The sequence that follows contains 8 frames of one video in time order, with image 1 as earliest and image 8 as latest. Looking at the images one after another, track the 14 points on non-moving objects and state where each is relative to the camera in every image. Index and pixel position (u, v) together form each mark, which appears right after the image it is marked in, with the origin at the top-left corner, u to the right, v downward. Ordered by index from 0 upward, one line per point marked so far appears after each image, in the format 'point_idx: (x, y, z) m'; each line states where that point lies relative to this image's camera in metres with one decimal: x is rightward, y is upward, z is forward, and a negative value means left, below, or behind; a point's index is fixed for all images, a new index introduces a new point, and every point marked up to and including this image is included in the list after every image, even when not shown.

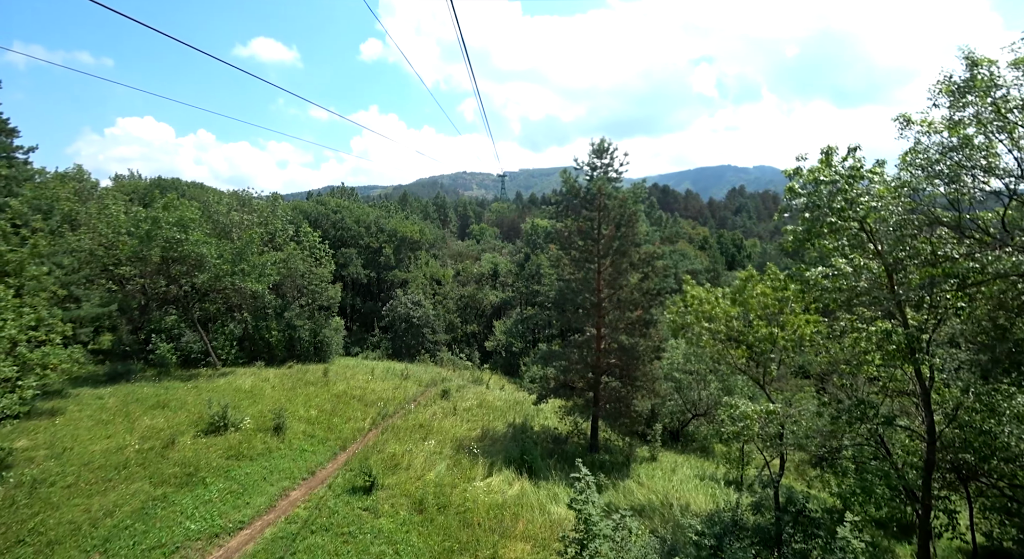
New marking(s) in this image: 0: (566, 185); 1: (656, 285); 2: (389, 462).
0: (+1.6, +2.8, +16.4) m
1: (+4.3, -0.2, +16.4) m
2: (-2.6, -3.9, +11.7) m
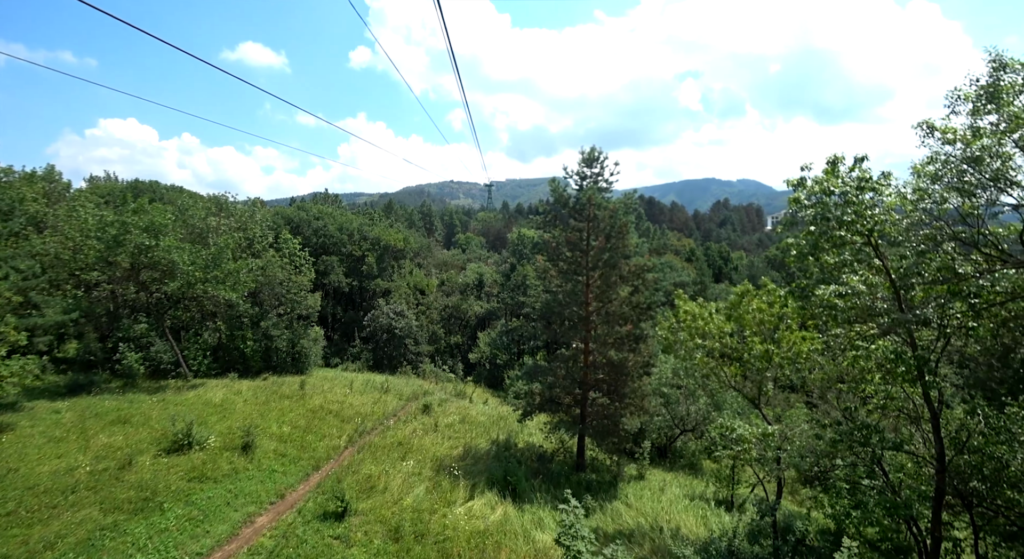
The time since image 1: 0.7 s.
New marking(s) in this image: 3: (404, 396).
0: (+1.2, +2.5, +15.9) m
1: (+3.9, -0.6, +15.9) m
2: (-3.0, -4.1, +11.0) m
3: (-3.9, -4.2, +19.7) m
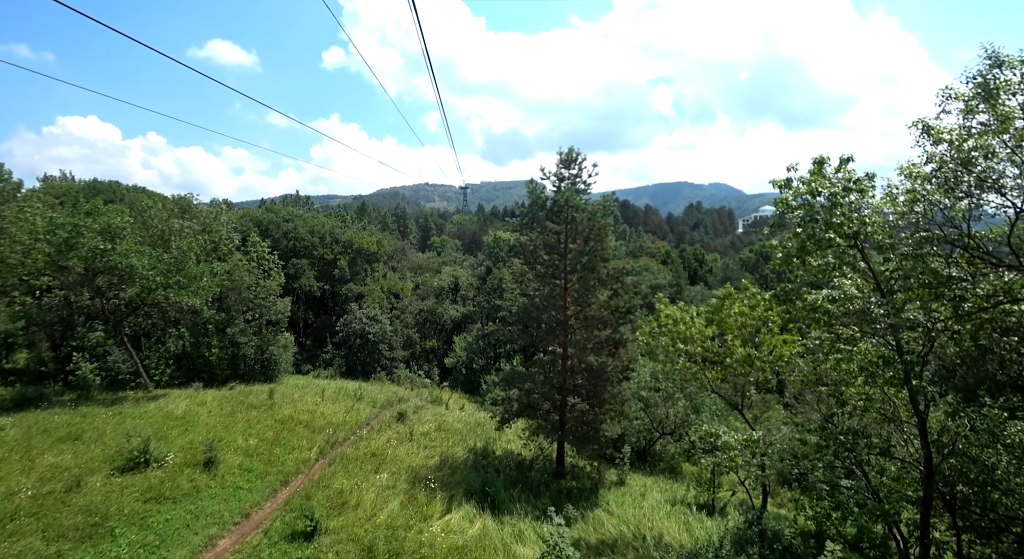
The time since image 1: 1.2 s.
0: (+0.5, +2.4, +15.6) m
1: (+3.3, -0.7, +15.7) m
2: (-3.4, -4.2, +10.4) m
3: (-4.7, -4.4, +19.2) m
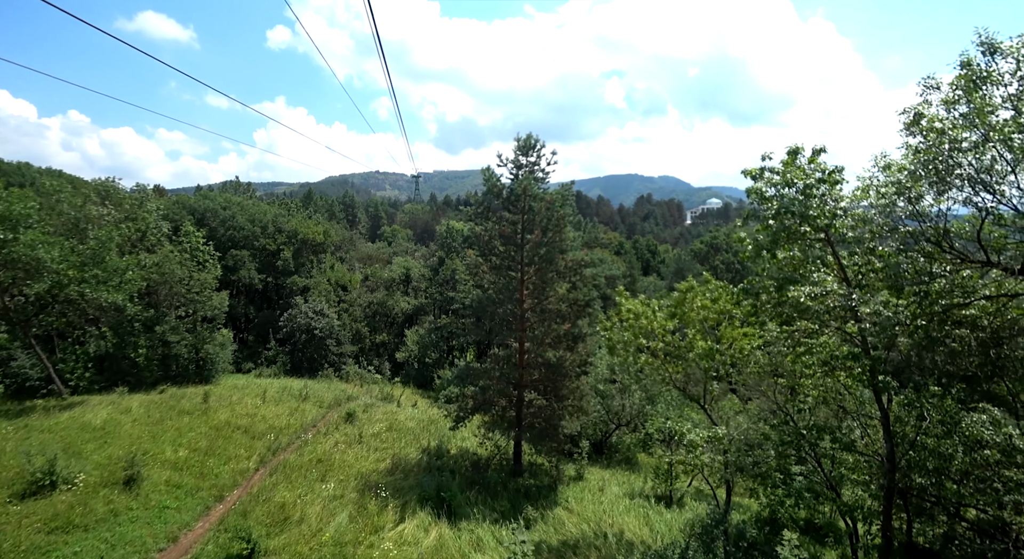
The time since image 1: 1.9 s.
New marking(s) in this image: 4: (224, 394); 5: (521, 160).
0: (-0.7, +2.6, +14.9) m
1: (+2.0, -0.5, +15.3) m
2: (-4.1, -4.1, +9.5) m
3: (-6.2, -4.1, +18.1) m
4: (-9.1, -3.6, +17.3) m
5: (+0.2, +3.1, +14.2) m
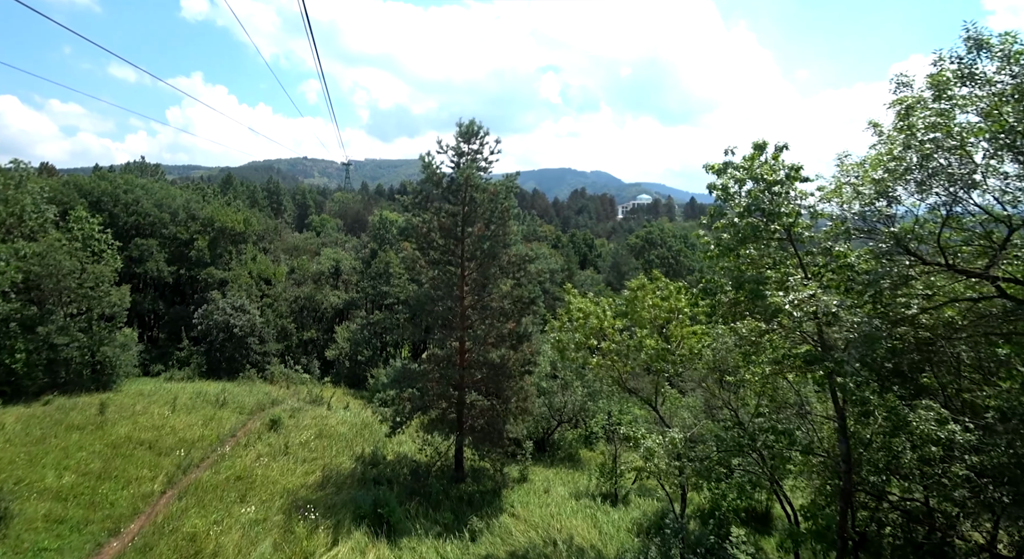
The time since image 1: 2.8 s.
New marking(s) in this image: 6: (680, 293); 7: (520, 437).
0: (-2.2, +2.7, +13.9) m
1: (+0.5, -0.3, +14.7) m
2: (-5.0, -4.1, +8.3) m
3: (-8.1, -3.9, +16.5) m
4: (-10.8, -3.4, +15.3) m
5: (-1.2, +3.2, +13.3) m
6: (+4.0, -0.3, +12.9) m
7: (+0.2, -4.2, +14.3) m
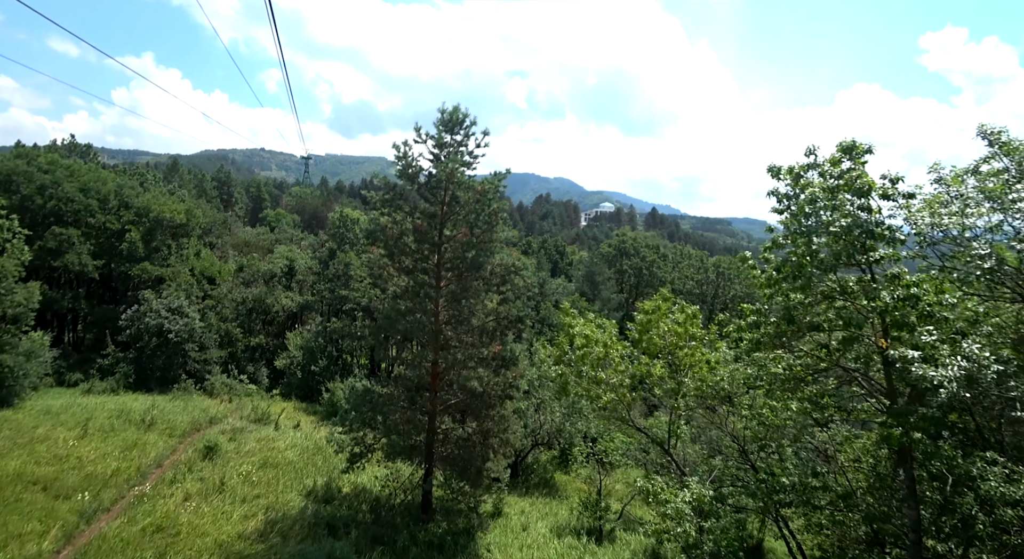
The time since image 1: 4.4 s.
0: (-2.4, +2.5, +12.0) m
1: (0.0, -0.6, +13.0) m
2: (-5.0, -4.2, +6.2) m
3: (-8.7, -4.0, +14.2) m
4: (-11.4, -3.3, +12.8) m
5: (-1.4, +3.0, +11.5) m
6: (+3.7, -0.7, +11.5) m
7: (-0.3, -4.4, +12.5) m
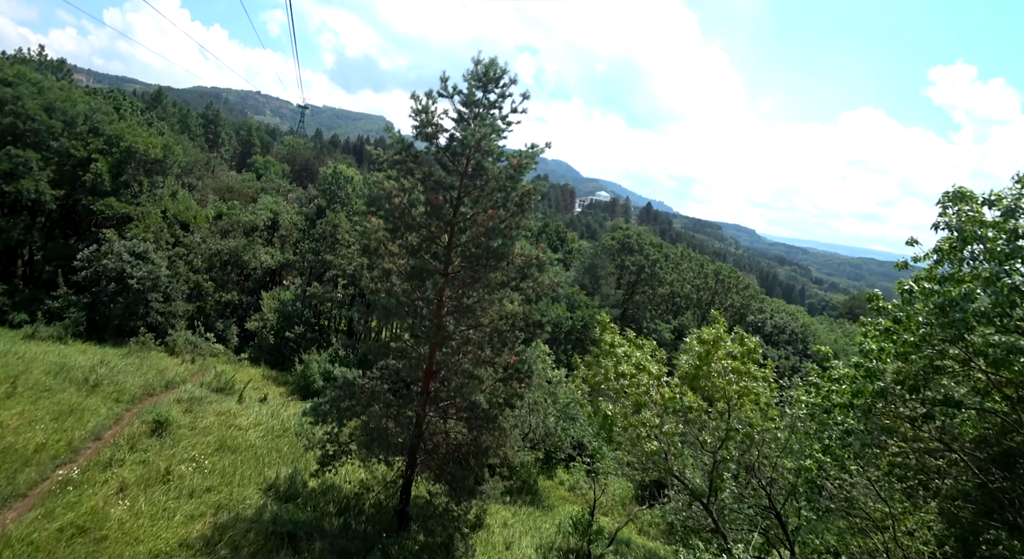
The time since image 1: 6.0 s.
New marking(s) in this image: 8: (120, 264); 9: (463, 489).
0: (-1.7, +2.9, +10.2) m
1: (+0.3, -0.5, +11.4) m
2: (-4.9, -3.7, +4.5) m
3: (-8.8, -2.7, +12.4) m
4: (-11.3, -1.8, +10.9) m
5: (-0.6, +3.2, +9.7) m
6: (+4.0, -1.1, +10.0) m
7: (-0.5, -4.2, +11.1) m
8: (-13.1, +0.6, +18.4) m
9: (-1.0, -3.9, +11.1) m
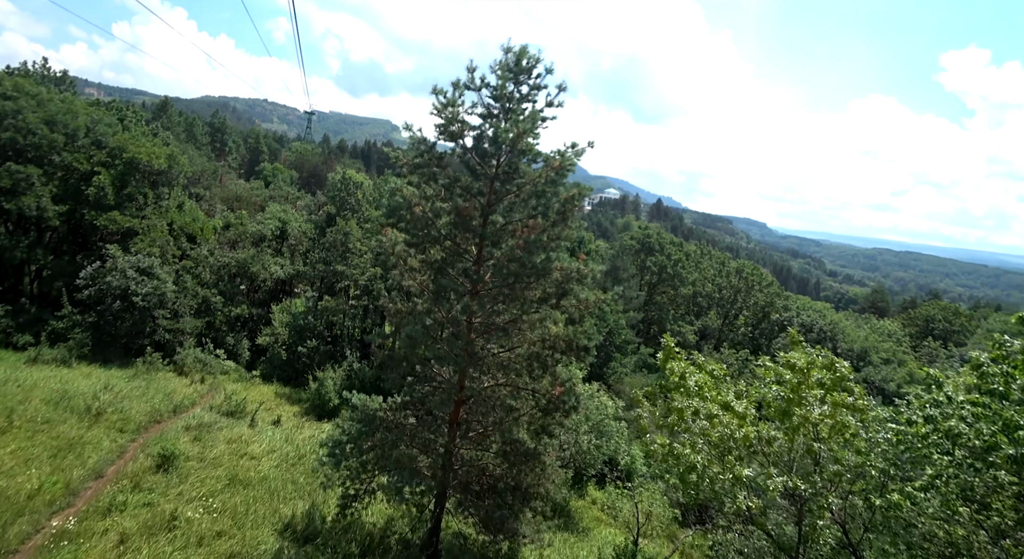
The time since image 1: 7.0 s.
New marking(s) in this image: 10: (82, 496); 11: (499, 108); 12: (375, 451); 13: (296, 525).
0: (-1.2, +2.6, +9.2) m
1: (+0.9, -0.7, +10.4) m
2: (-4.3, -4.0, +3.6) m
3: (-8.1, -3.1, +11.5) m
4: (-10.7, -2.3, +10.1) m
5: (-0.1, +3.0, +8.7) m
6: (+4.6, -1.2, +8.9) m
7: (+0.2, -4.4, +10.1) m
8: (-12.4, 0.0, +17.7) m
9: (-0.3, -4.1, +10.1) m
10: (-6.9, -3.5, +9.0) m
11: (-0.2, +2.8, +8.8) m
12: (-2.3, -2.8, +9.9) m
13: (-3.9, -4.5, +10.1) m
